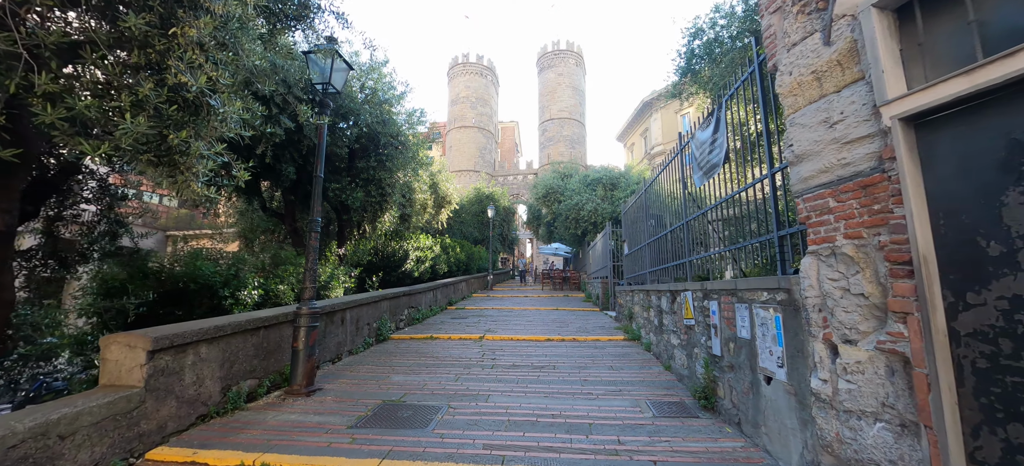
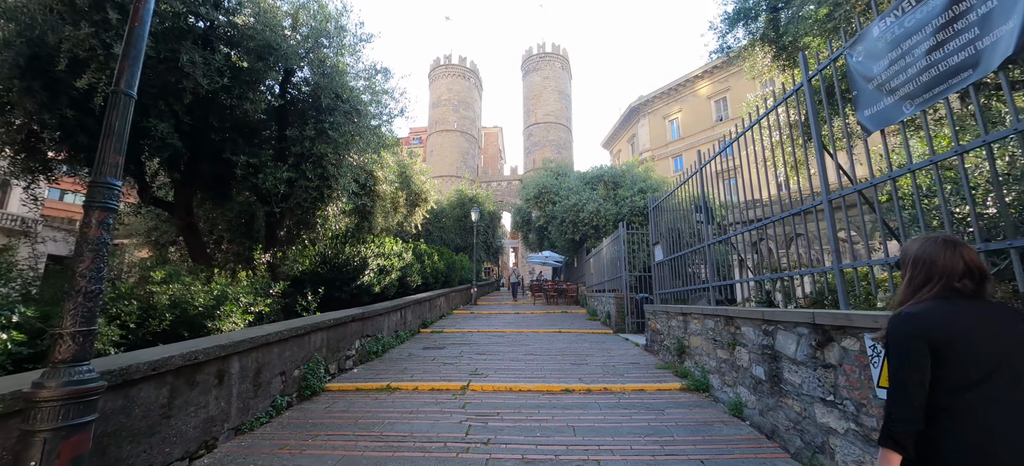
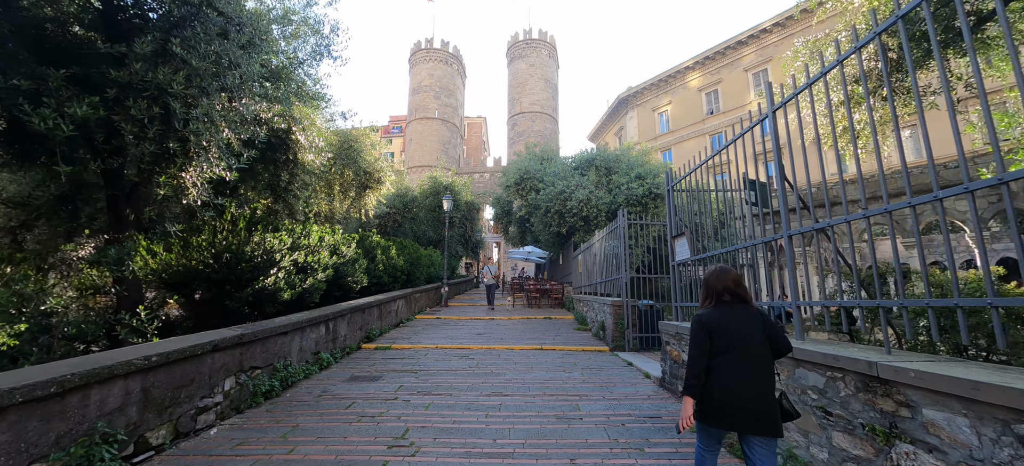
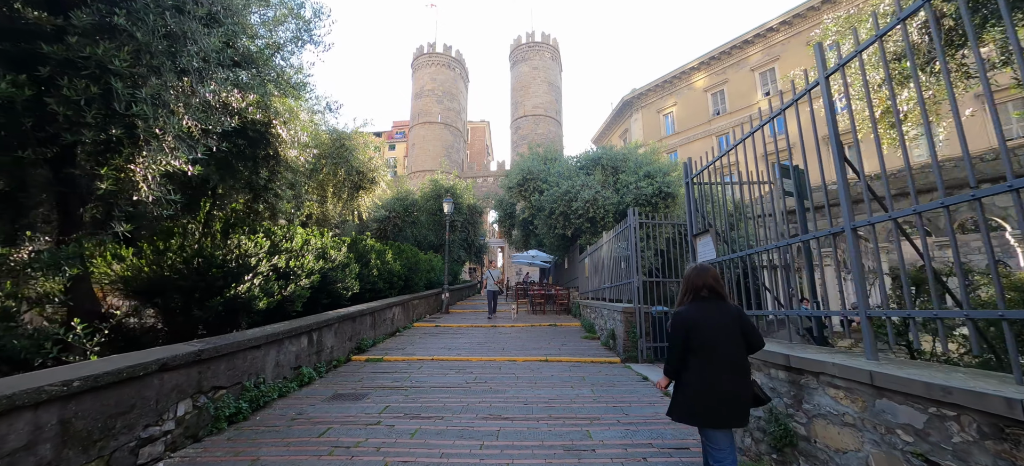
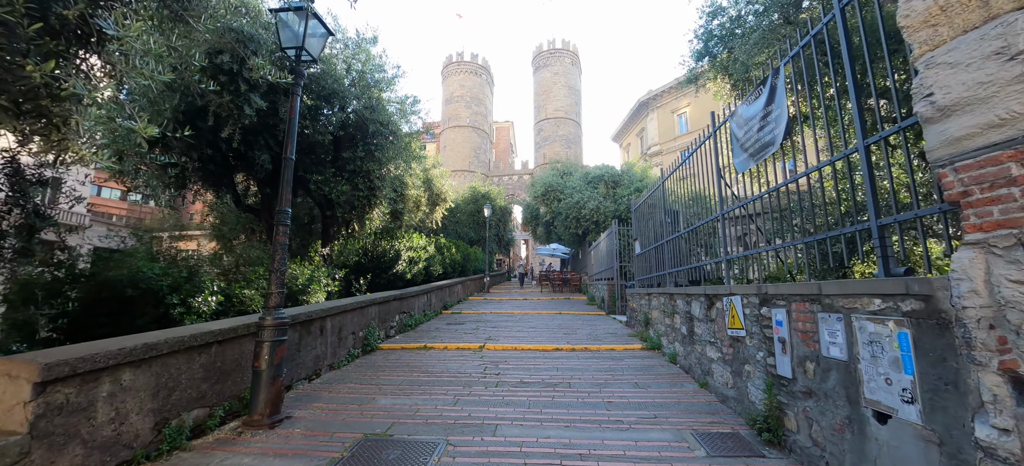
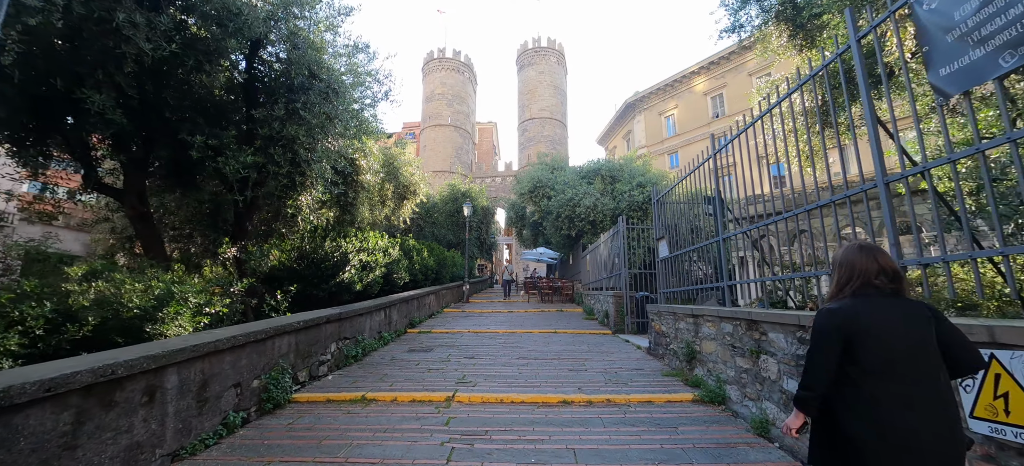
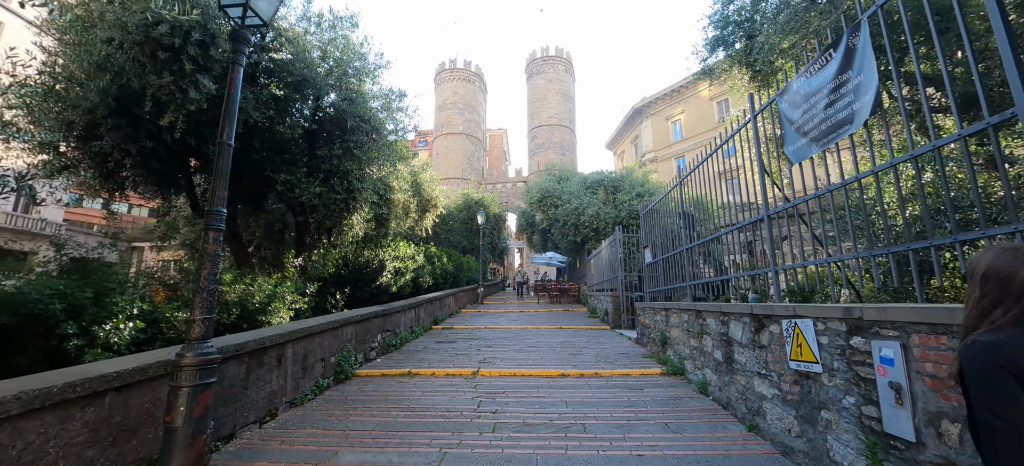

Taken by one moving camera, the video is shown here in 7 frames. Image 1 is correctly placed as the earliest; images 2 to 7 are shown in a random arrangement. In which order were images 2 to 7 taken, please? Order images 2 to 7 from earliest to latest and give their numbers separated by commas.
5, 7, 2, 6, 3, 4
